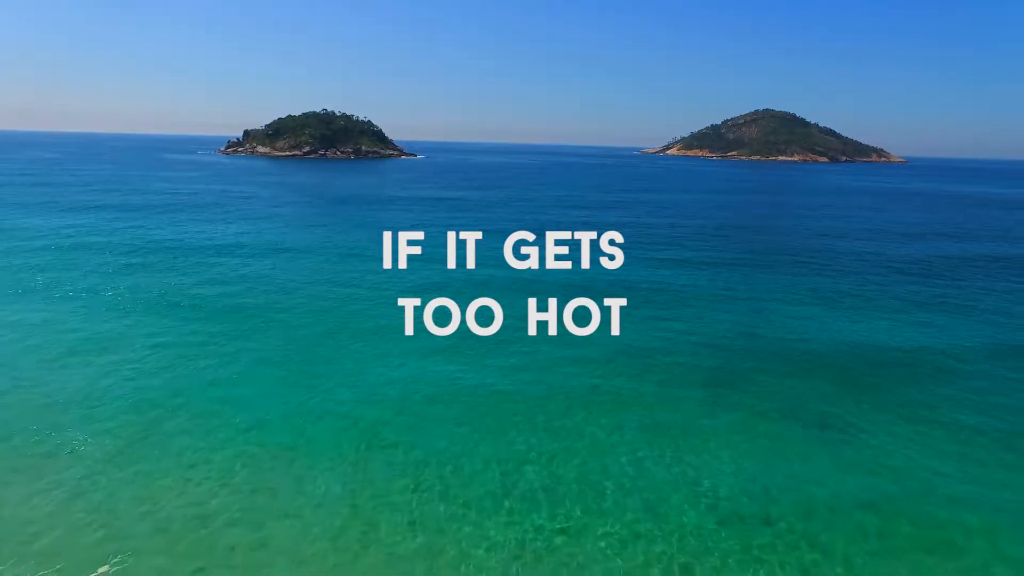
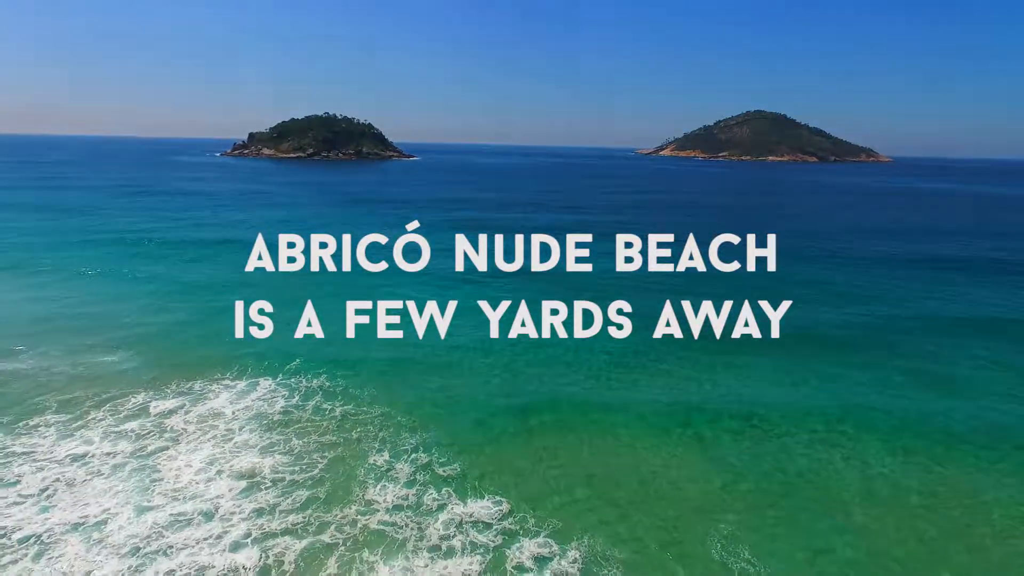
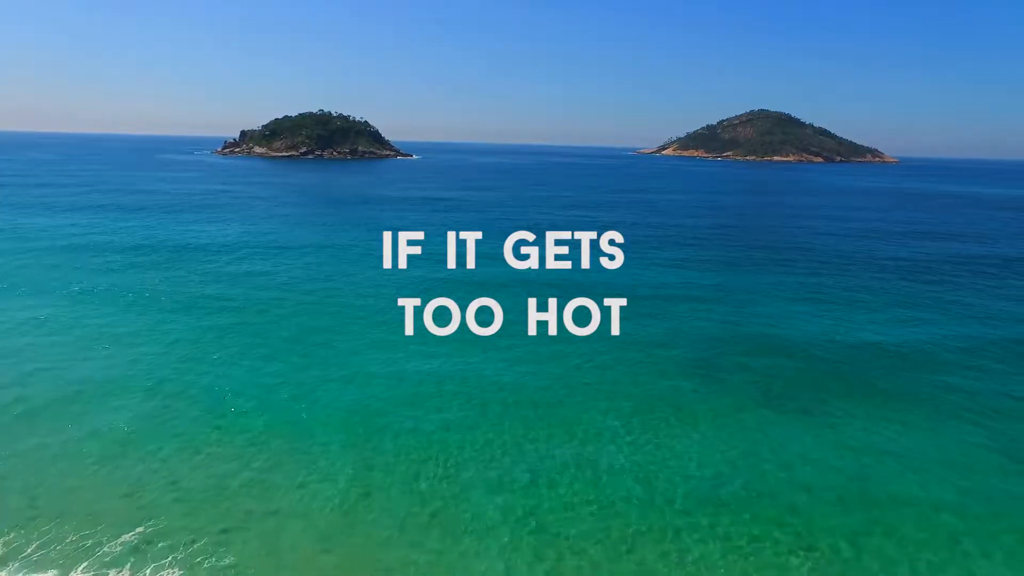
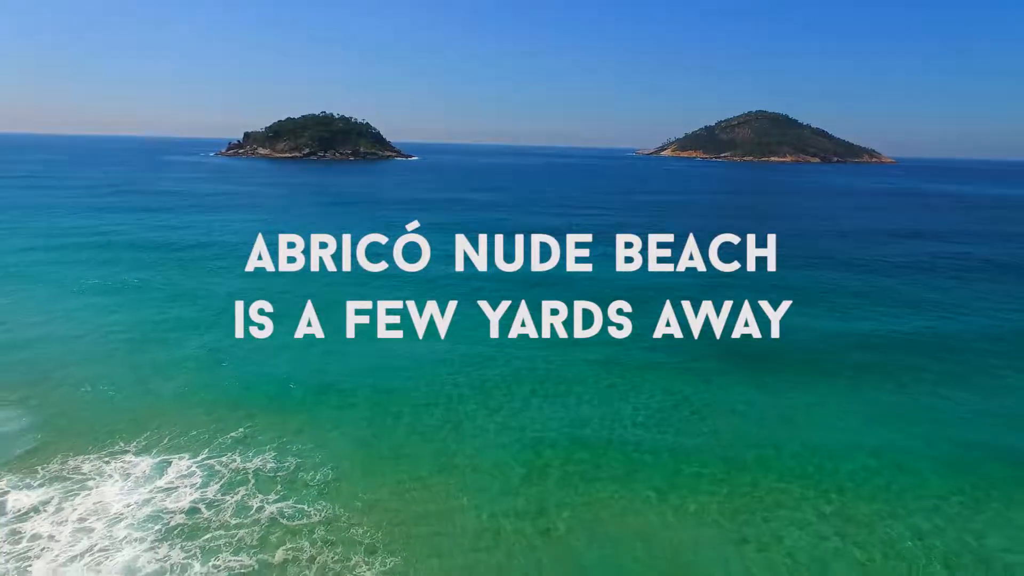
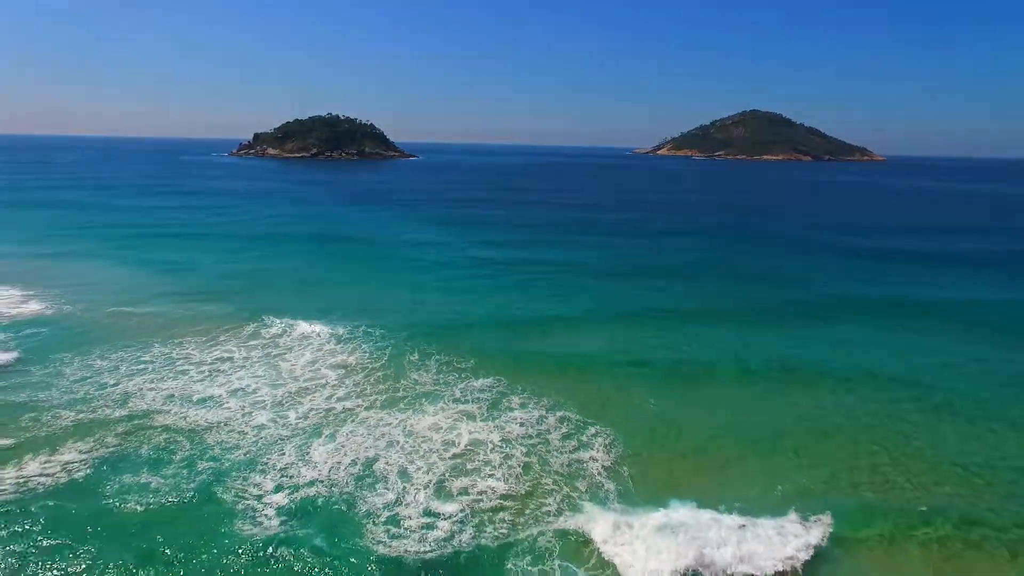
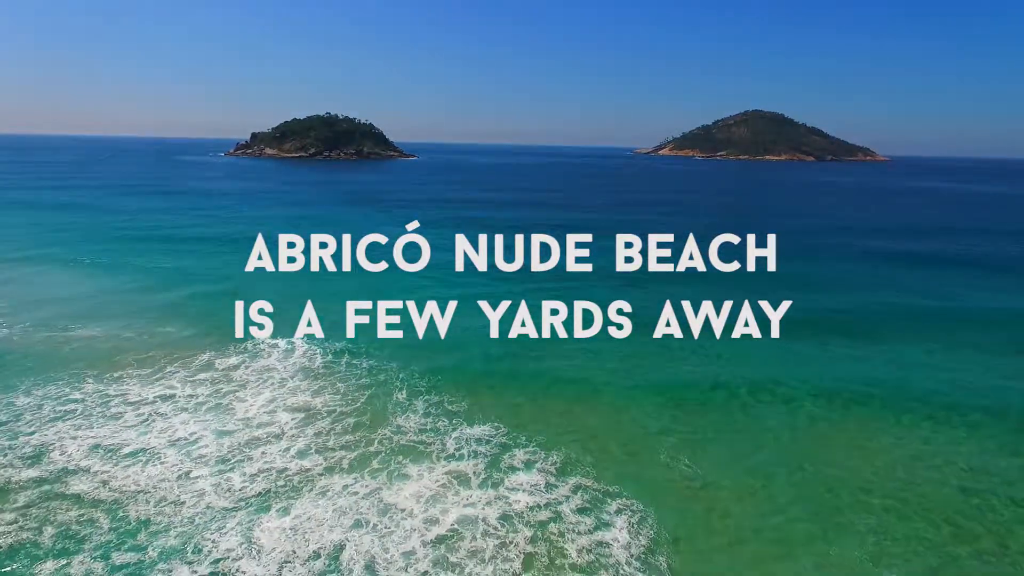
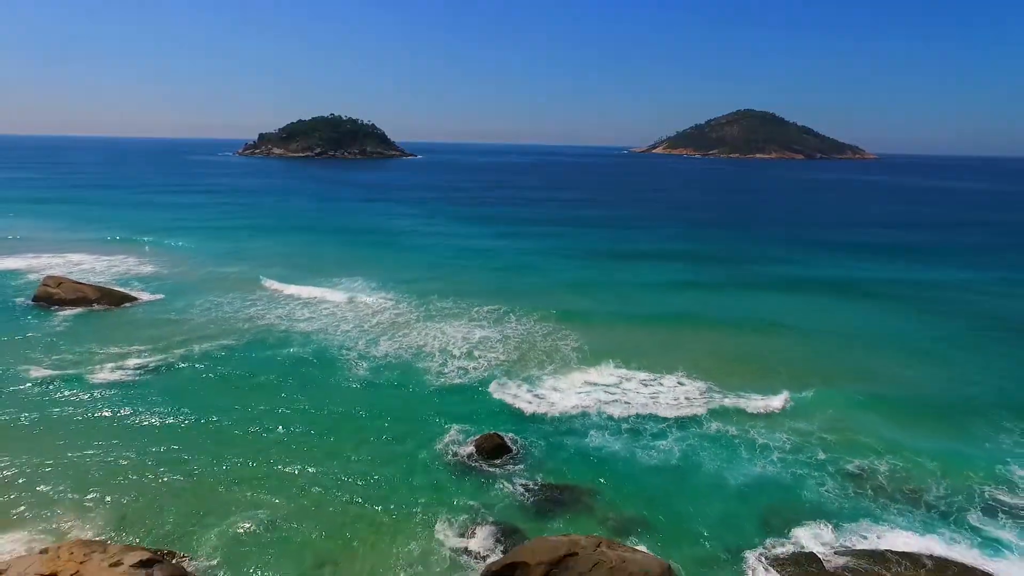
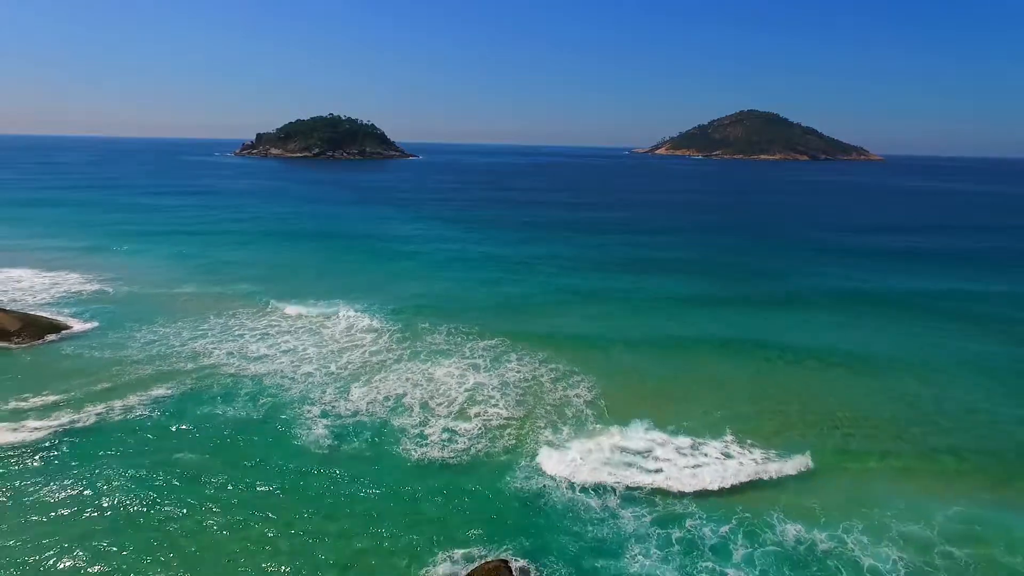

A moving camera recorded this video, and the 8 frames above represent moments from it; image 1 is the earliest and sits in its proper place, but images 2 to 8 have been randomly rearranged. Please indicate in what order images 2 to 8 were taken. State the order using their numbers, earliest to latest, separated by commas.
3, 4, 2, 6, 5, 8, 7
